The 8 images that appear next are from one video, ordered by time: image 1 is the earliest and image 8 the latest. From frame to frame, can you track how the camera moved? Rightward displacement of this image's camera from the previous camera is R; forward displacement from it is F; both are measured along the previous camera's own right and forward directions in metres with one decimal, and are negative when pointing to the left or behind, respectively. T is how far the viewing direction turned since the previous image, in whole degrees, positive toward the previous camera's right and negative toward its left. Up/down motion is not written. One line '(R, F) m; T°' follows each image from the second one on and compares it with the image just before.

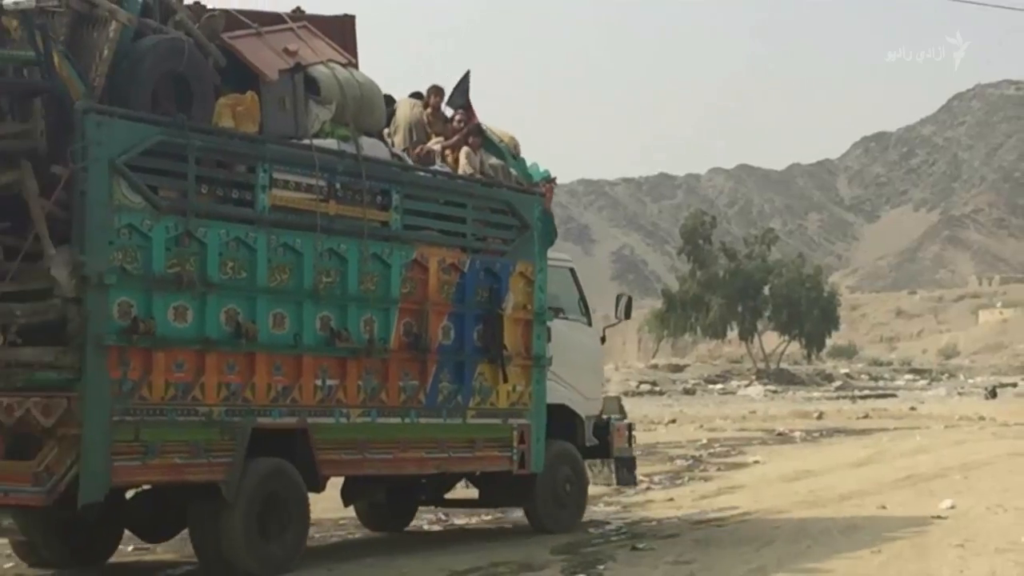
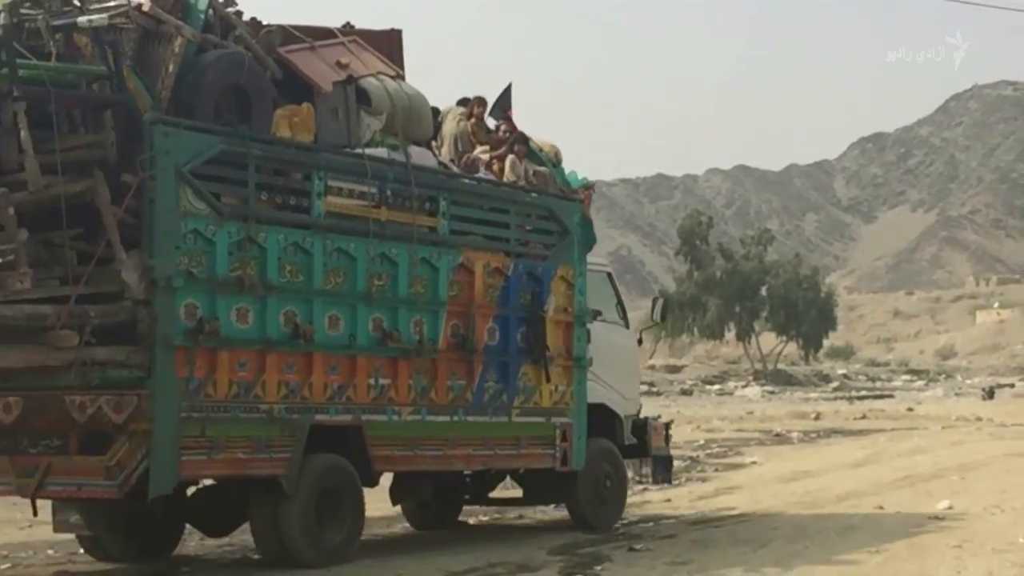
(-0.2, -0.4) m; 0°
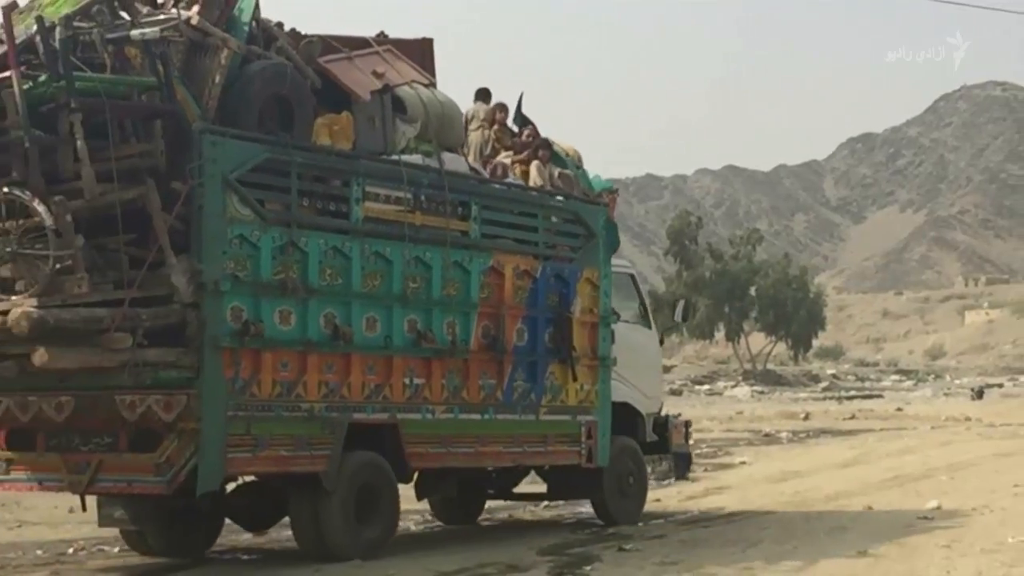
(-0.2, -0.3) m; 0°
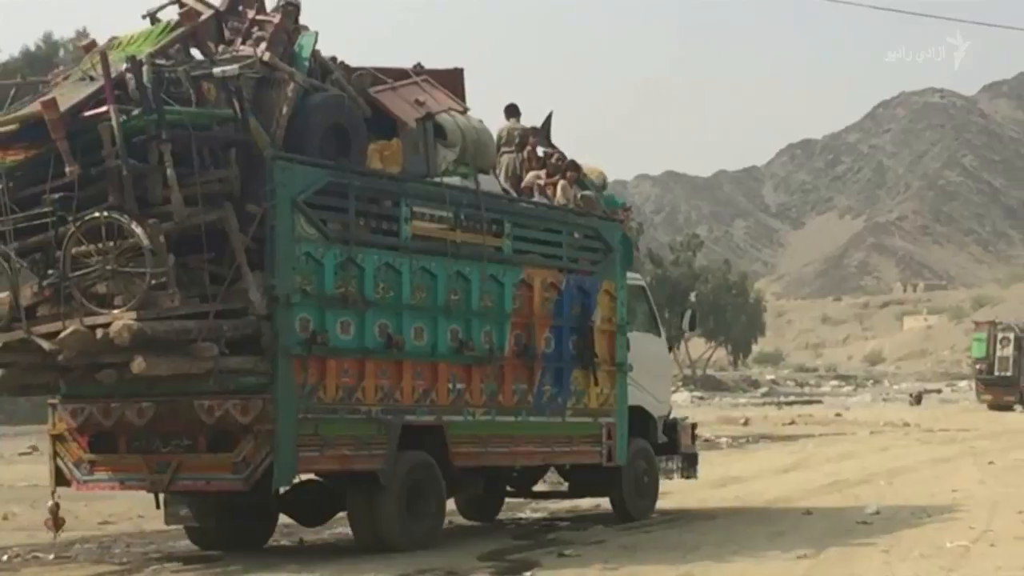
(-0.5, -0.9) m; +2°
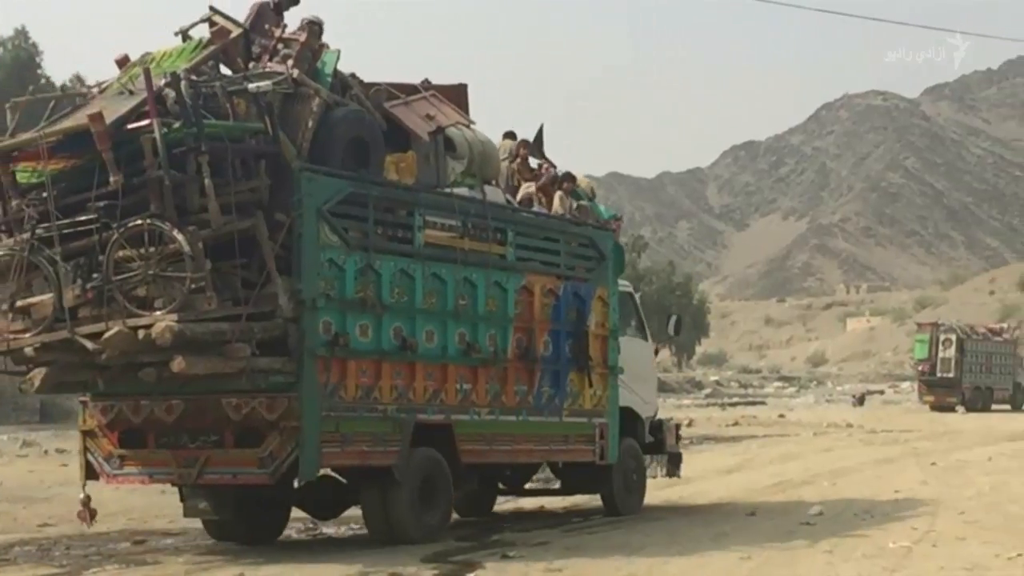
(-0.3, -0.6) m; +1°
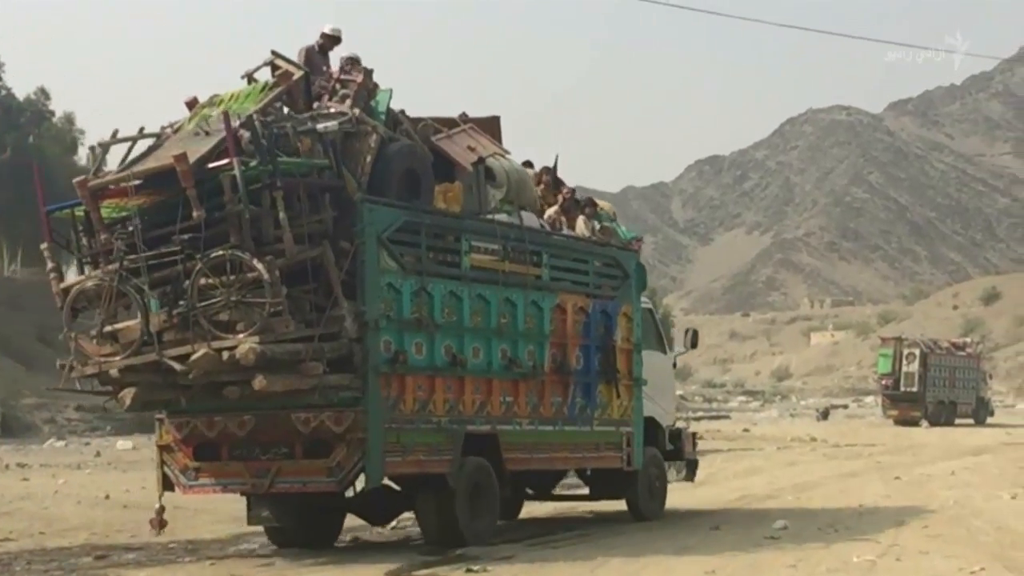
(-0.4, -0.9) m; +1°
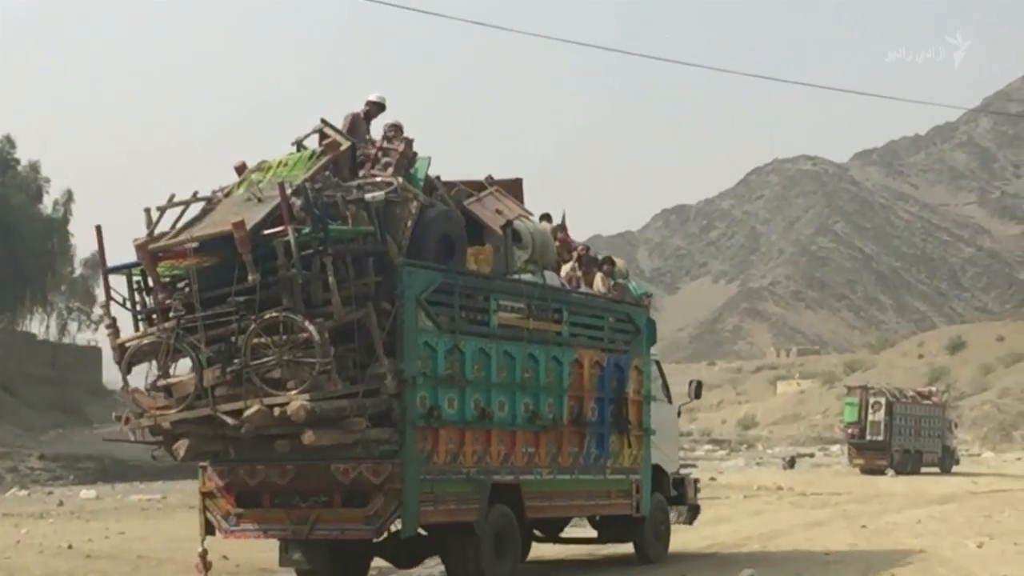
(-0.4, -0.7) m; +1°
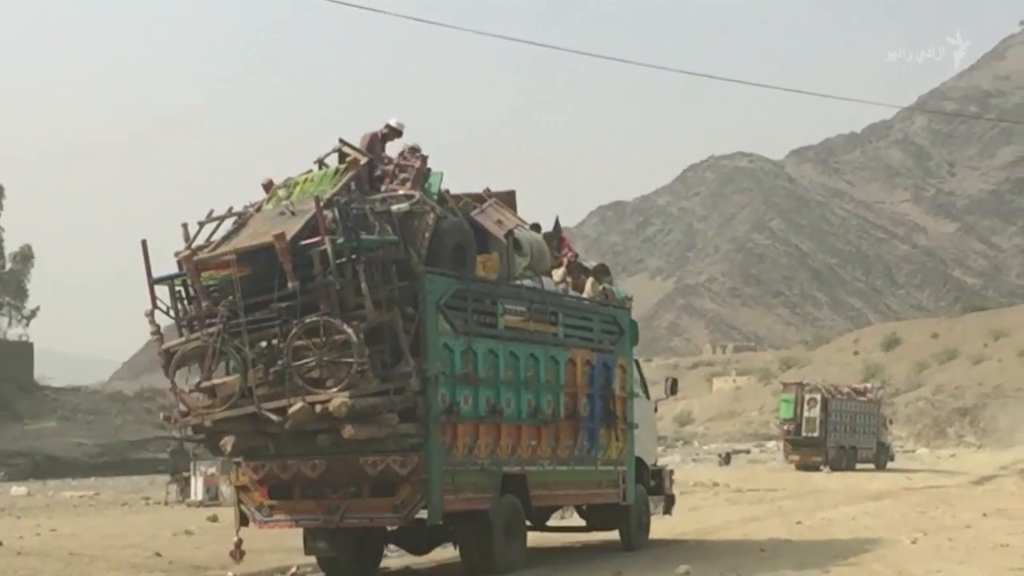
(-0.5, -1.0) m; +2°
